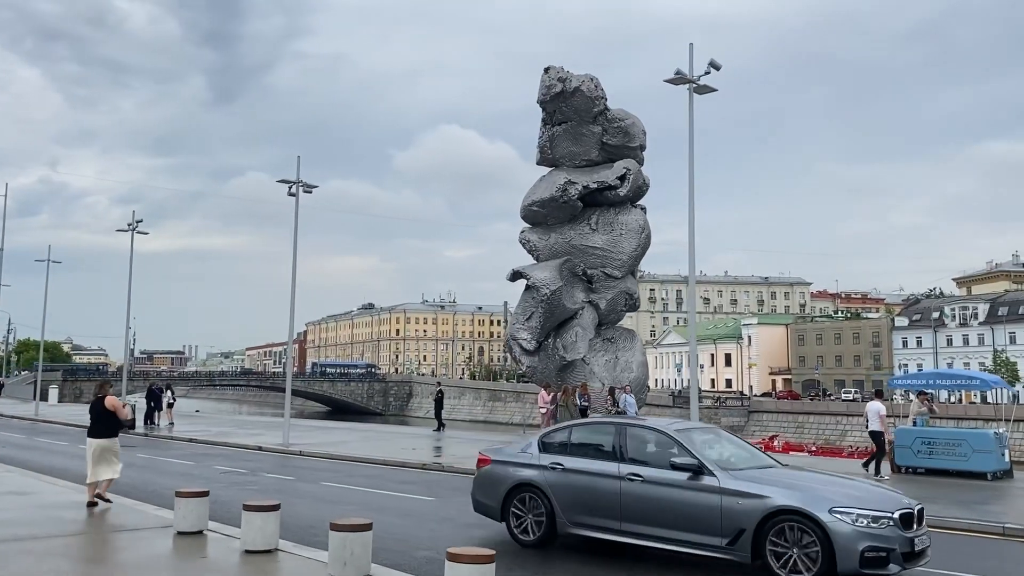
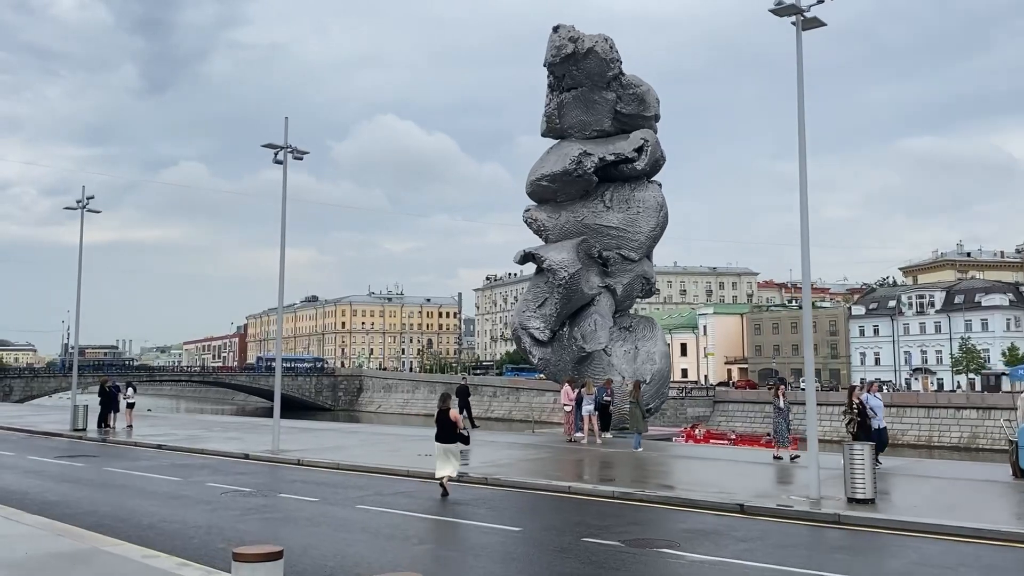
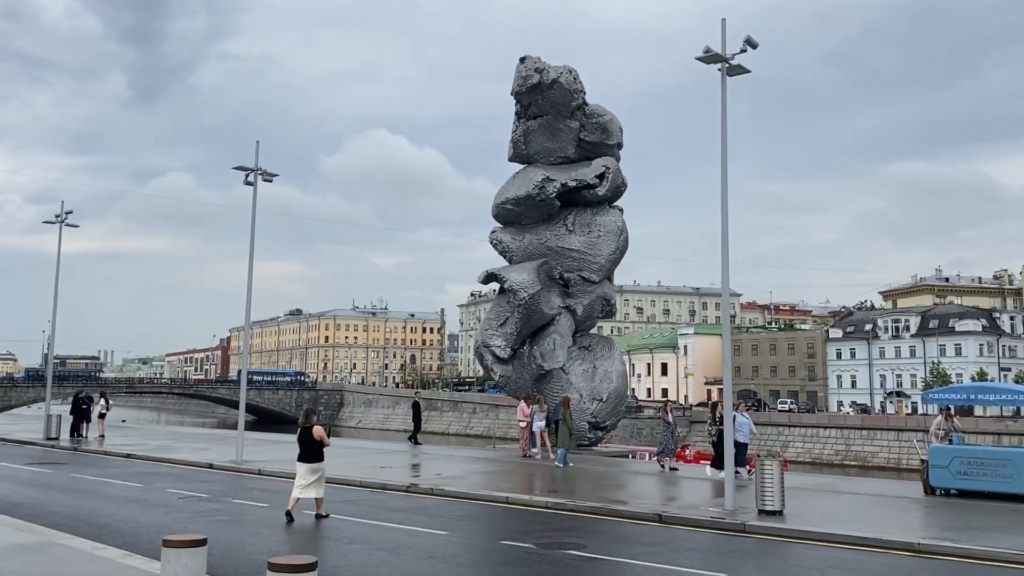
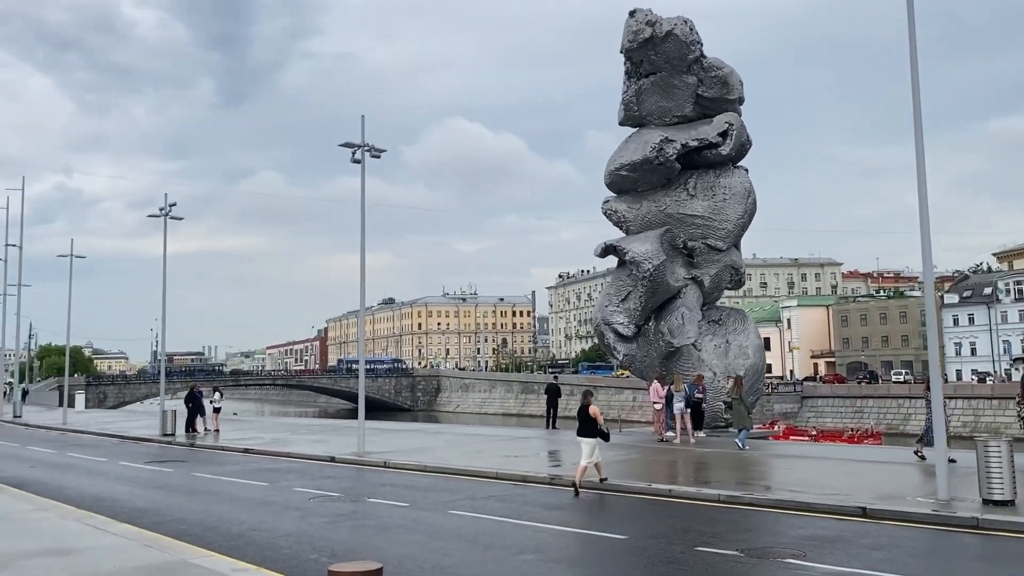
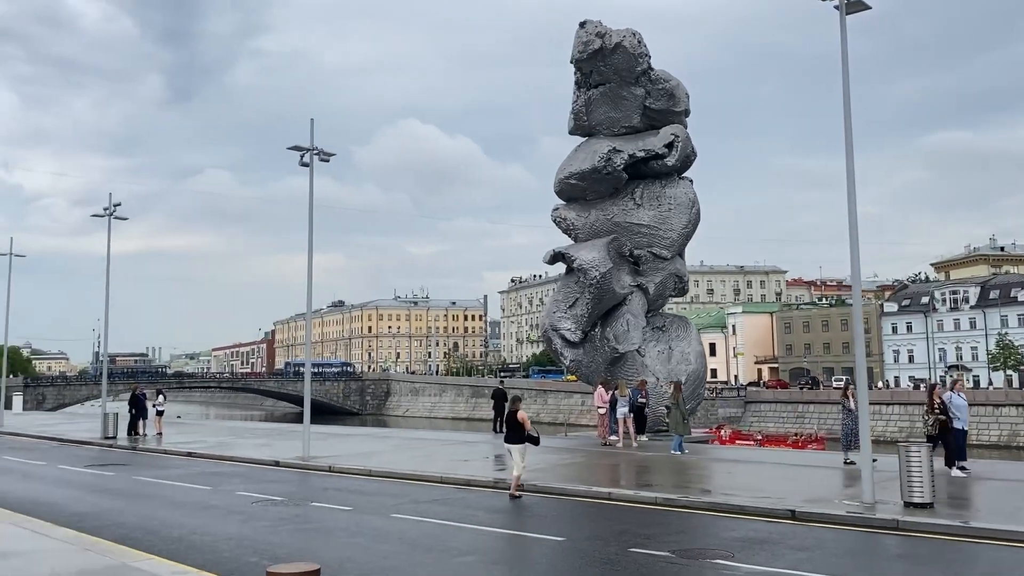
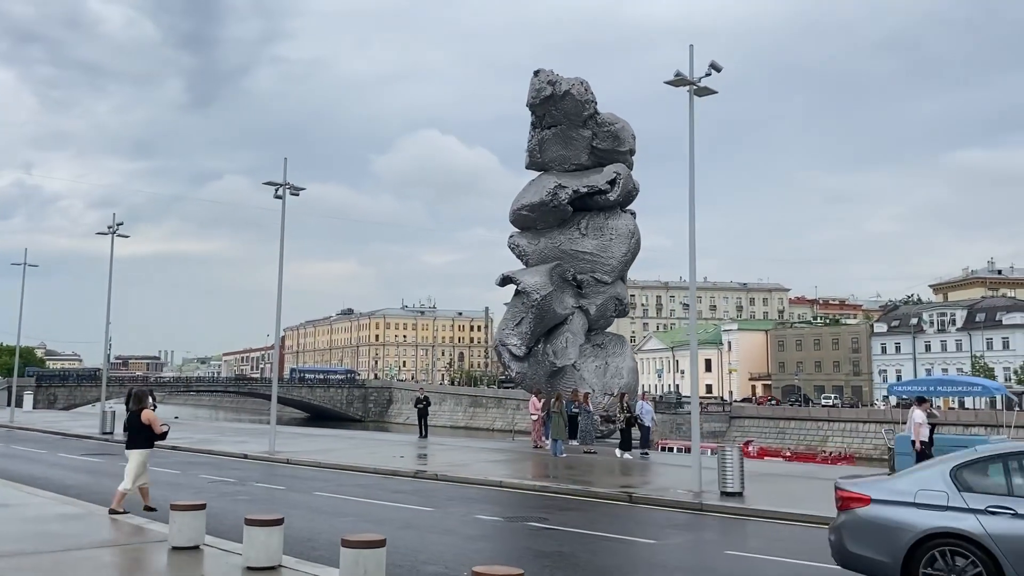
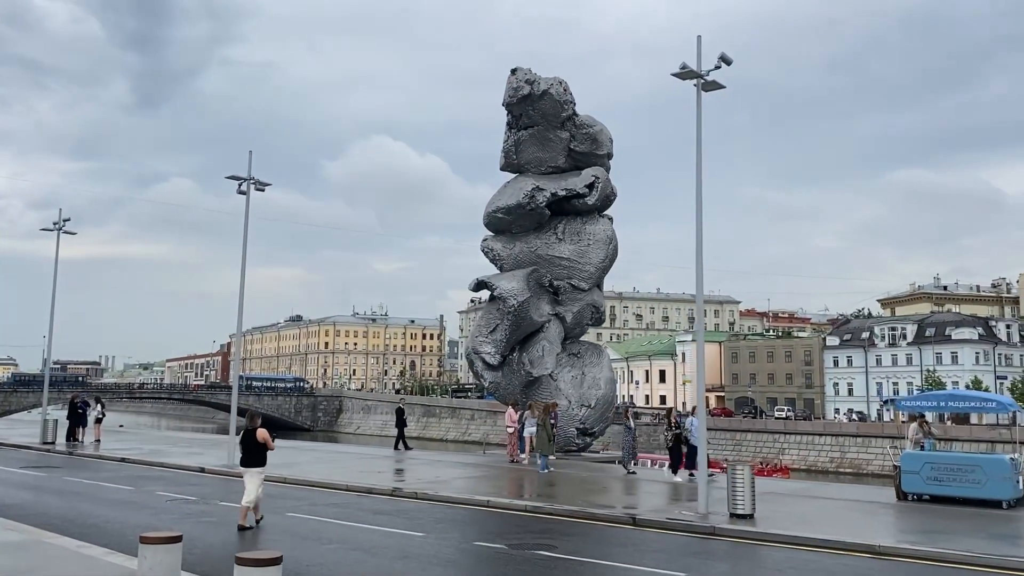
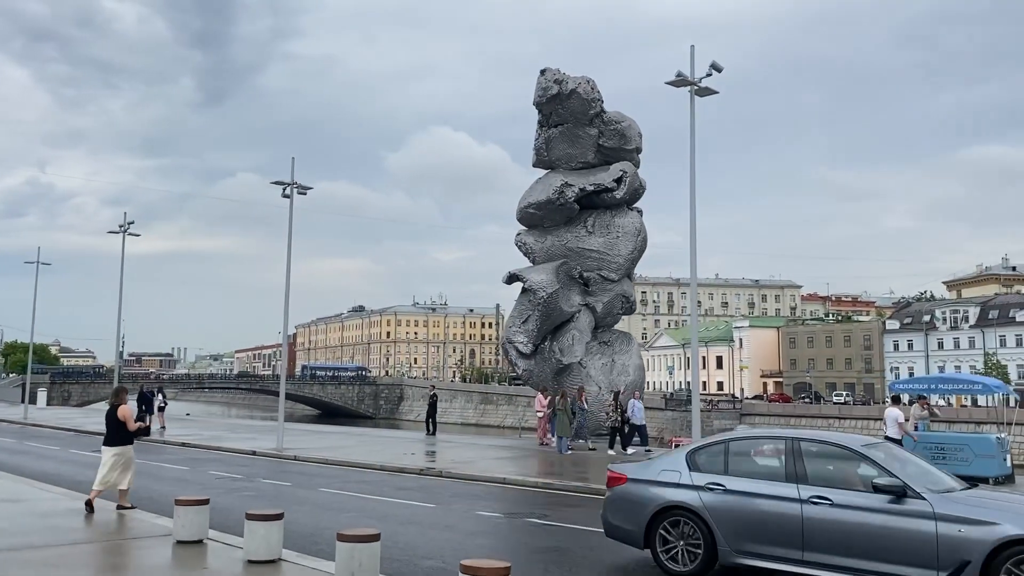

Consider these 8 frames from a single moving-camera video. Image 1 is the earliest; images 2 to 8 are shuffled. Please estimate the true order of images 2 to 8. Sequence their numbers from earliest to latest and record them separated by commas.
8, 6, 7, 3, 2, 5, 4
